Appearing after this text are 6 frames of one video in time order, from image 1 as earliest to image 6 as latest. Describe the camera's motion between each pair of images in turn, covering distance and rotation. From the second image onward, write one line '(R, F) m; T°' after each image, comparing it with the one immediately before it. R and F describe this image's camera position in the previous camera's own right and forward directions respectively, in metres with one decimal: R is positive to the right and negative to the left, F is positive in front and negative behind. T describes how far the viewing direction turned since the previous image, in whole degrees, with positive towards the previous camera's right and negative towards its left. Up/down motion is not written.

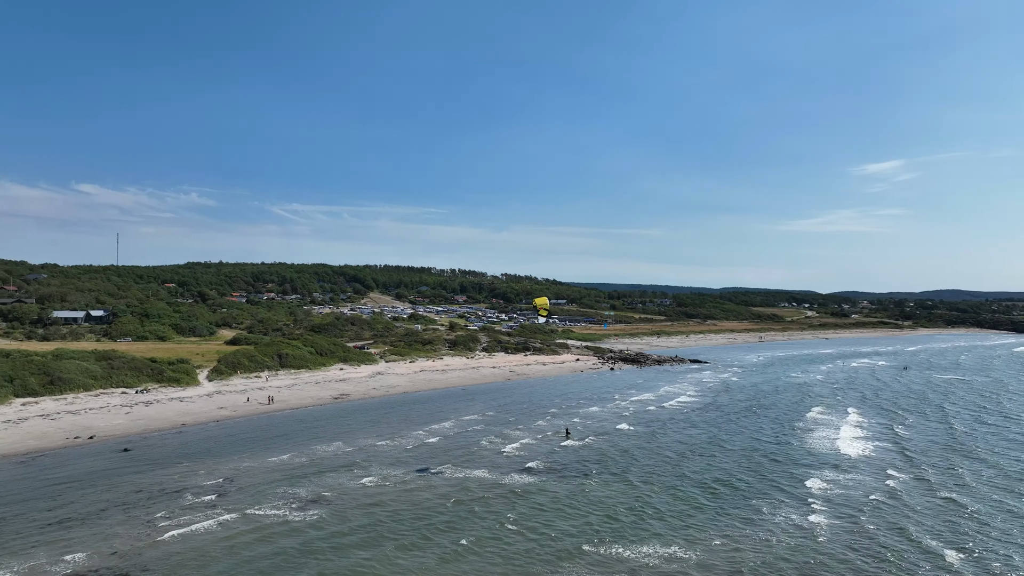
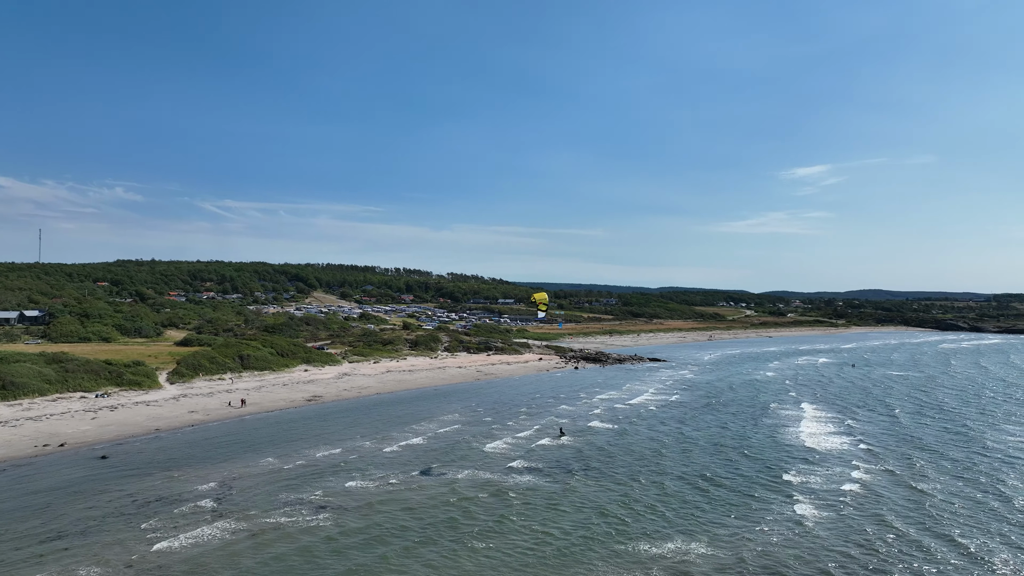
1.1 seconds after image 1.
(-1.4, 0.0) m; +5°
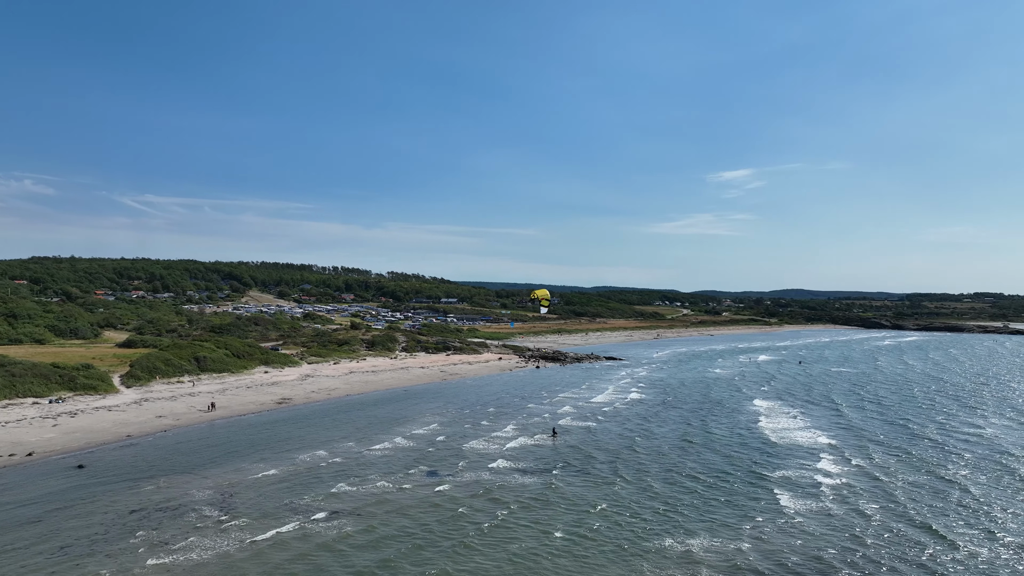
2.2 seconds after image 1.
(-1.6, +0.1) m; +5°
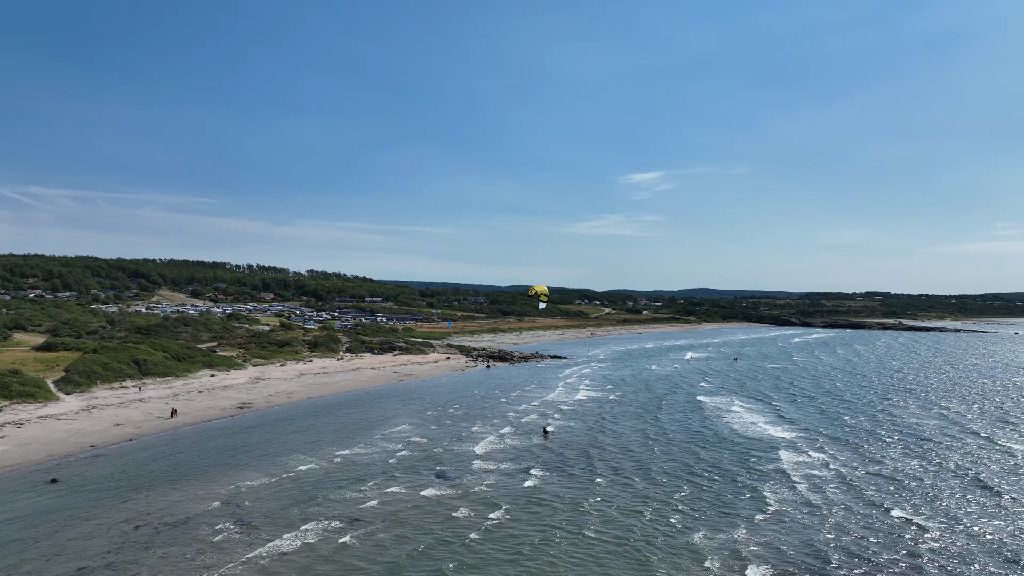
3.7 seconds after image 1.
(-2.1, +0.2) m; +6°
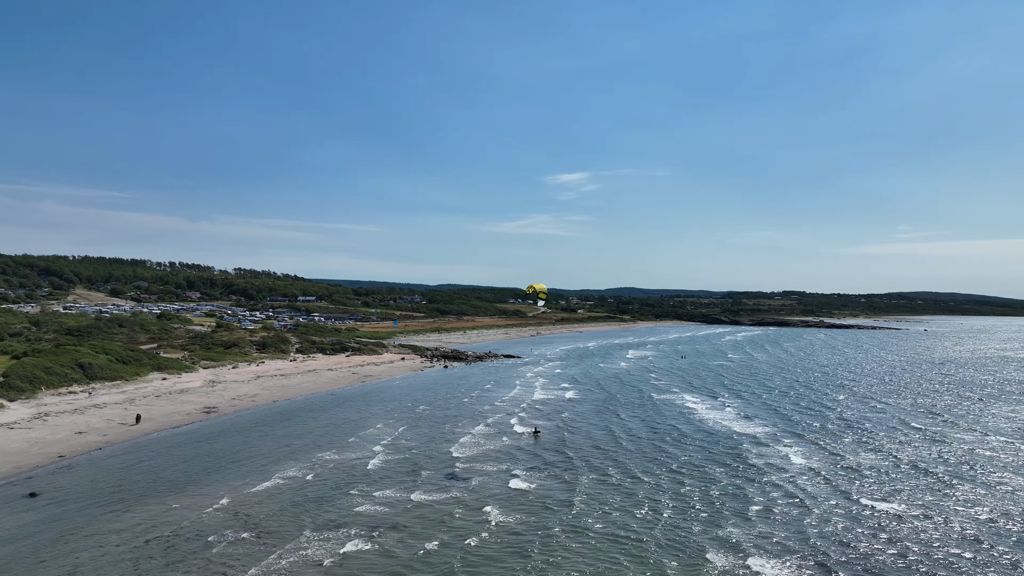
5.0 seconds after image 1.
(-1.8, +0.2) m; +5°
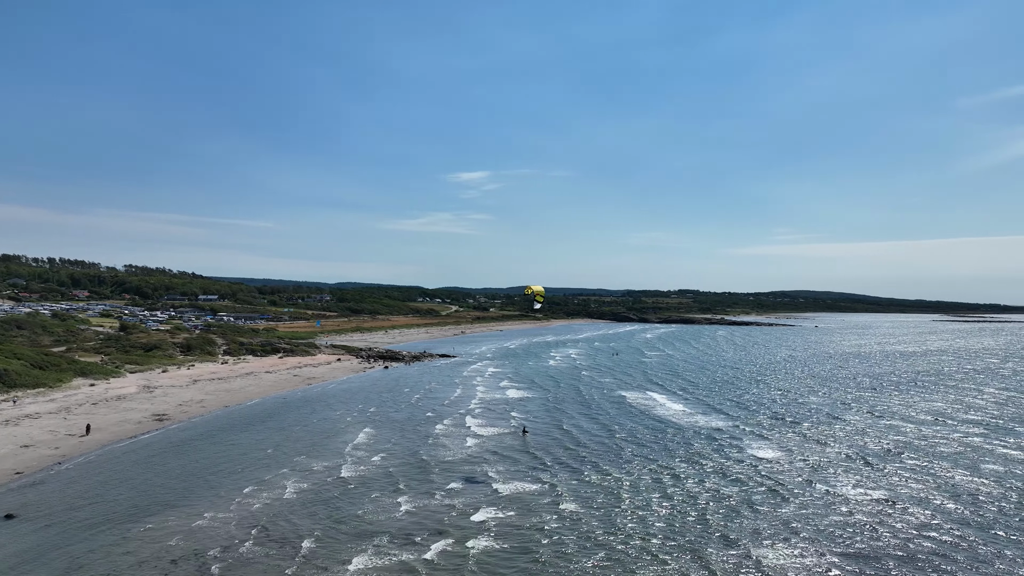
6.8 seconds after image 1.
(-2.4, +0.3) m; +8°
